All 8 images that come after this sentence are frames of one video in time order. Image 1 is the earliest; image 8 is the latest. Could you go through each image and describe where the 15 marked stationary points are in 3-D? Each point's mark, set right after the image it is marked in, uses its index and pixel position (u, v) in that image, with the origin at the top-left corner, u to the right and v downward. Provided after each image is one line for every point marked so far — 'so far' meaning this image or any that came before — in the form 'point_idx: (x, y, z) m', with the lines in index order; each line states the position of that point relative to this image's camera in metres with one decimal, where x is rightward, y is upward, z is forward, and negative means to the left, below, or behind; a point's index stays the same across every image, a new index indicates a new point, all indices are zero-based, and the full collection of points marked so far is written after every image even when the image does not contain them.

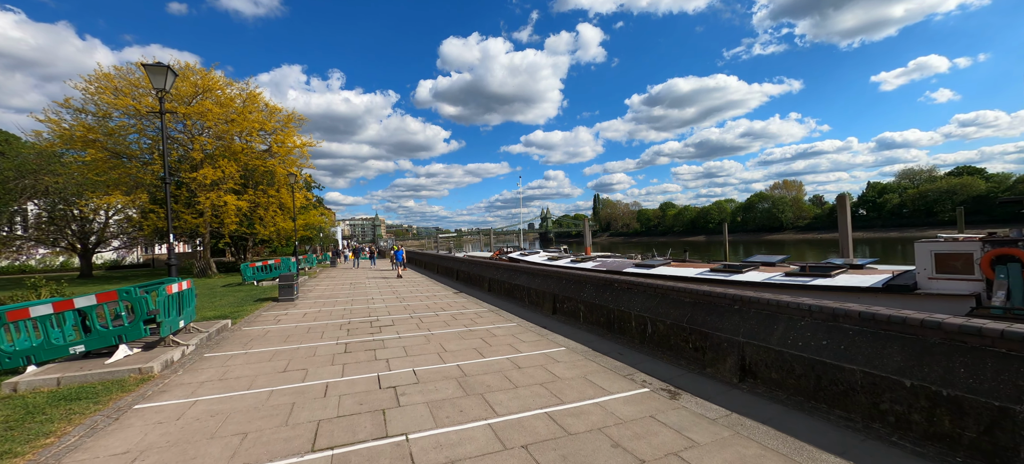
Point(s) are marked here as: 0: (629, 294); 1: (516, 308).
0: (+2.0, -1.1, +6.9) m
1: (+0.1, -1.9, +10.1) m
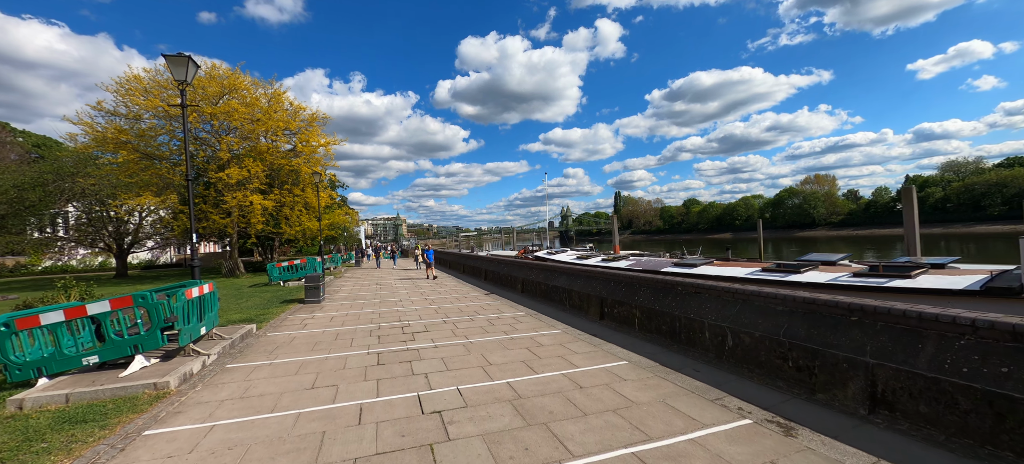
0: (+2.7, -1.0, +5.9) m
1: (+1.0, -1.9, +9.3) m
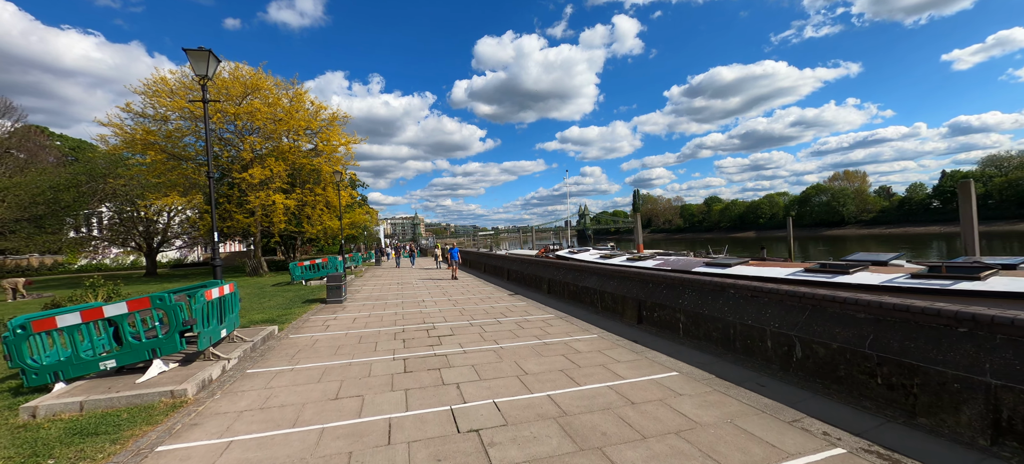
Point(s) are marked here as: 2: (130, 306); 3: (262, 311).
0: (+3.2, -1.0, +5.4) m
1: (+1.7, -1.8, +8.8) m
2: (-4.8, -0.9, +5.1) m
3: (-6.6, -2.1, +10.8) m
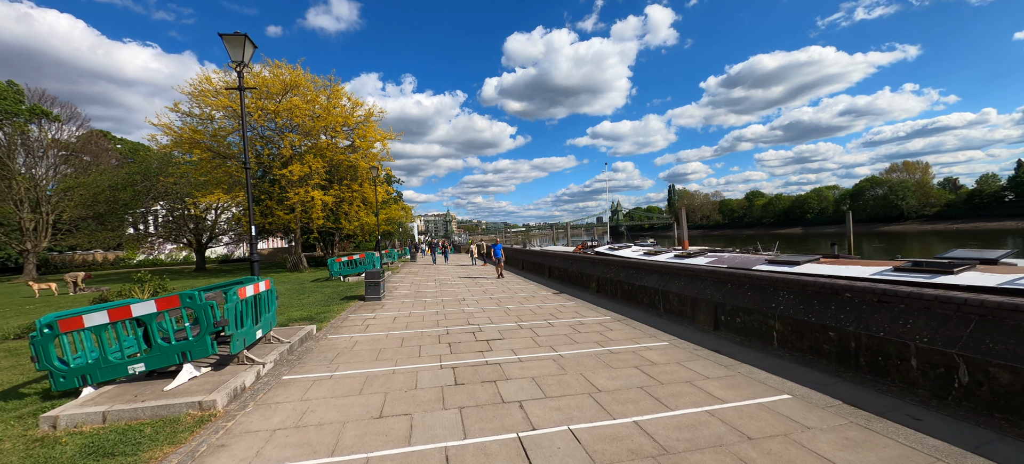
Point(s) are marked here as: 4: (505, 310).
0: (+4.0, -0.8, +4.3) m
1: (+2.7, -1.7, +7.8) m
2: (-4.0, -0.8, +4.6) m
3: (-5.4, -1.9, +10.4) m
4: (-0.1, -1.8, +9.6) m
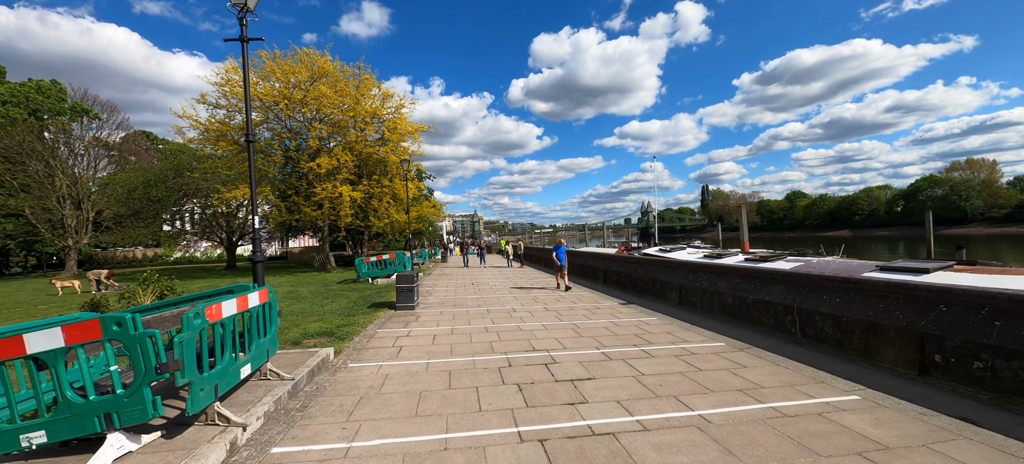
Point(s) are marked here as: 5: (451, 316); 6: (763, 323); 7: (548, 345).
0: (+4.9, -0.8, +2.0) m
1: (+3.8, -1.6, +5.6) m
2: (-3.1, -0.7, +2.8) m
3: (-4.1, -1.8, +8.7) m
4: (+1.1, -1.7, +7.6) m
5: (-1.3, -1.8, +8.6) m
6: (+4.1, -1.5, +6.7) m
7: (+0.5, -1.7, +6.2) m
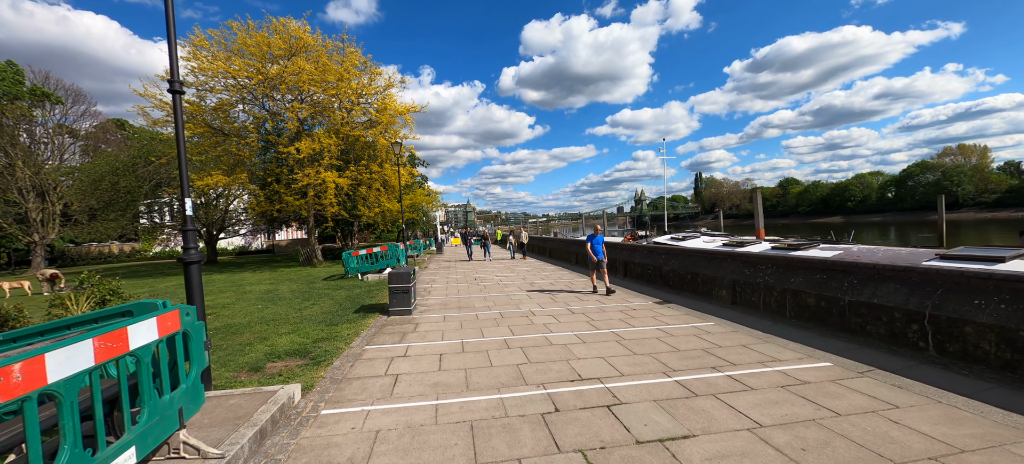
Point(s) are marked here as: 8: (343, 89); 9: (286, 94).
0: (+5.4, -0.7, +0.4) m
1: (+4.2, -1.4, +4.0) m
2: (-2.6, -0.7, +1.1) m
3: (-3.7, -1.7, +7.0) m
4: (+1.5, -1.5, +6.0) m
5: (-0.9, -1.6, +7.0) m
6: (+4.5, -1.2, +5.2) m
7: (+0.9, -1.5, +4.6) m
8: (-8.0, +6.8, +19.3) m
9: (-10.6, +6.4, +18.9) m
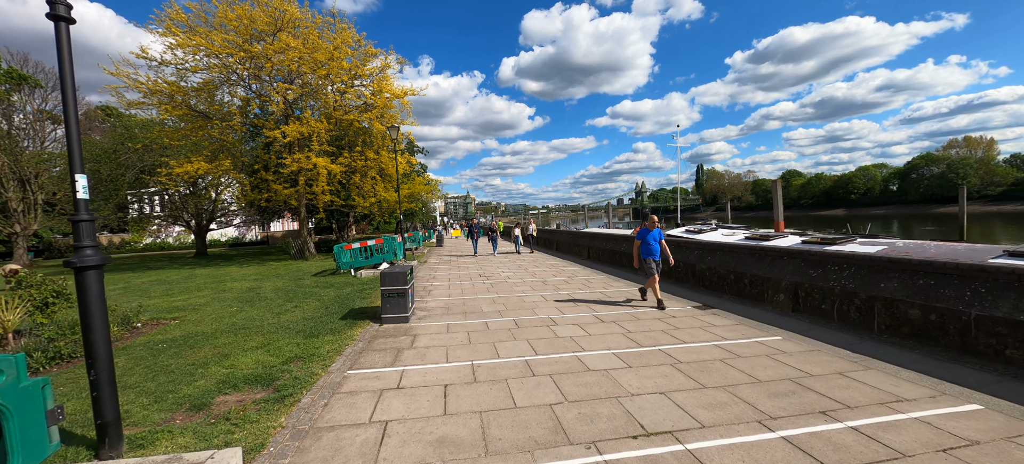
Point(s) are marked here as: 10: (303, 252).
0: (+5.6, -0.7, -0.8) m
1: (+4.5, -1.4, +2.8) m
2: (-2.3, -0.7, -0.1) m
3: (-3.5, -1.5, +5.8) m
4: (+1.8, -1.4, +4.7) m
5: (-0.7, -1.5, +5.7) m
6: (+4.8, -1.2, +3.9) m
7: (+1.2, -1.5, +3.4) m
8: (-7.7, +7.2, +17.8) m
9: (-10.3, +6.8, +17.5) m
10: (-10.2, -1.0, +19.8) m
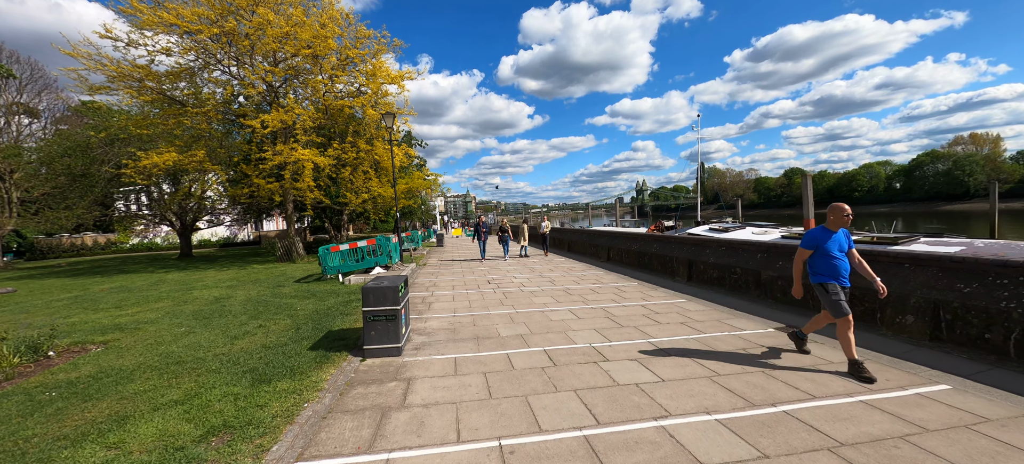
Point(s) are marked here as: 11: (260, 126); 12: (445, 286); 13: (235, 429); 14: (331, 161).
0: (+6.0, -0.7, -2.6) m
1: (+4.9, -1.4, +1.1) m
2: (-2.0, -0.7, -1.9) m
3: (-3.1, -1.5, +4.0) m
4: (+2.1, -1.4, +3.0) m
5: (-0.3, -1.5, +4.0) m
6: (+5.1, -1.2, +2.2) m
7: (+1.5, -1.5, +1.6) m
8: (-7.4, +7.2, +16.1) m
9: (-10.0, +6.8, +15.7) m
10: (-9.9, -0.9, +18.1) m
11: (-9.3, +3.9, +15.1) m
12: (-1.7, -1.2, +9.8) m
13: (-2.1, -1.5, +3.2) m
14: (-7.3, +2.9, +16.5) m
